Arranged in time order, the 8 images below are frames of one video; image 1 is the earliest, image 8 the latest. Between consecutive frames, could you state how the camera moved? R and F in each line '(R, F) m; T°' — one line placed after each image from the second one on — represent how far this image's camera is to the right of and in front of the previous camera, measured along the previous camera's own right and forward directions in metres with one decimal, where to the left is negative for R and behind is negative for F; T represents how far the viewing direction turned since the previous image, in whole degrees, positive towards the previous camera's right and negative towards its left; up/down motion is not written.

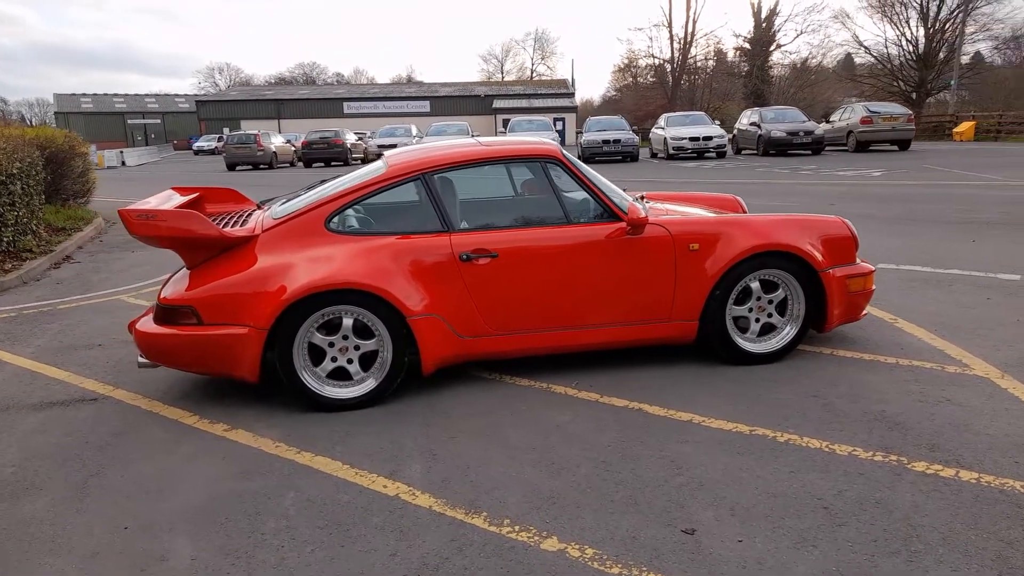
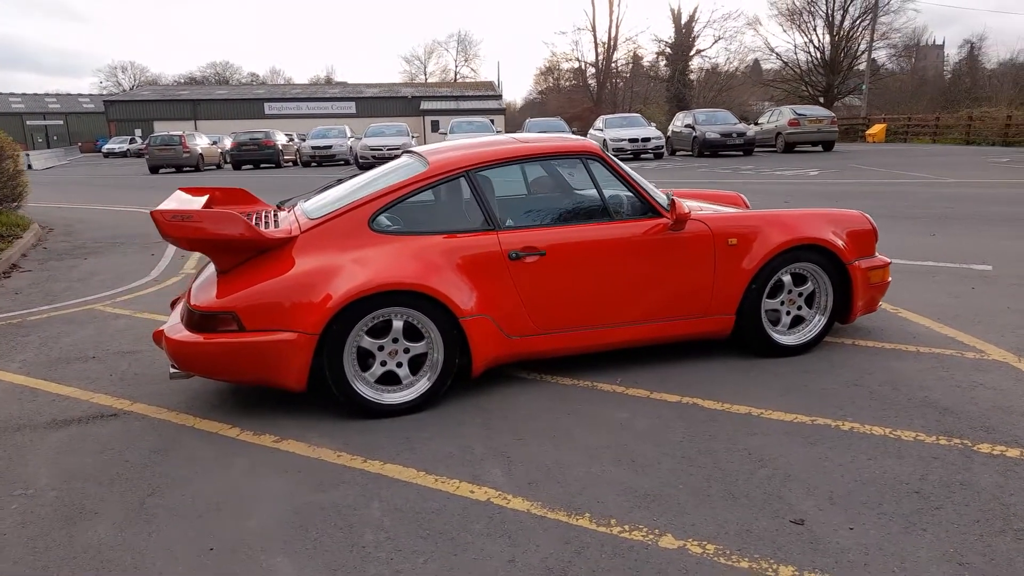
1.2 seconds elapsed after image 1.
(-0.7, +0.1) m; +6°
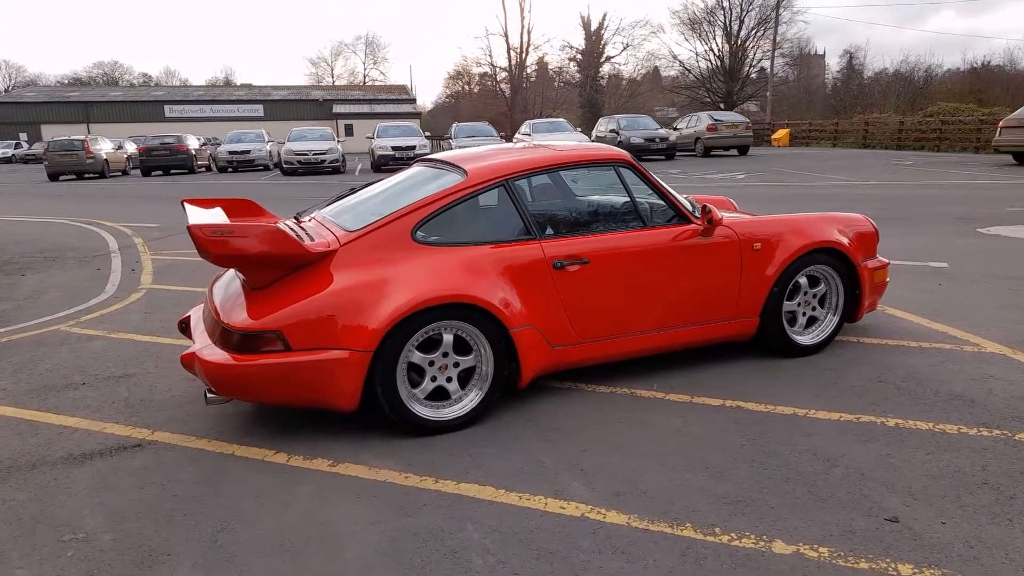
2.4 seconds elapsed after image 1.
(-0.7, +0.1) m; +7°
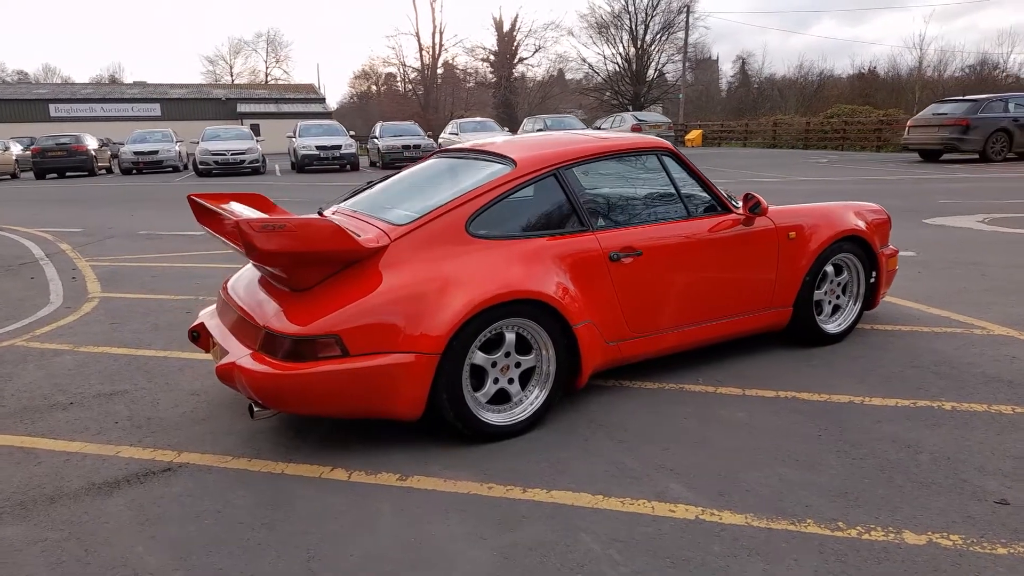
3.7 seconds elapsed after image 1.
(-0.7, +0.3) m; +7°
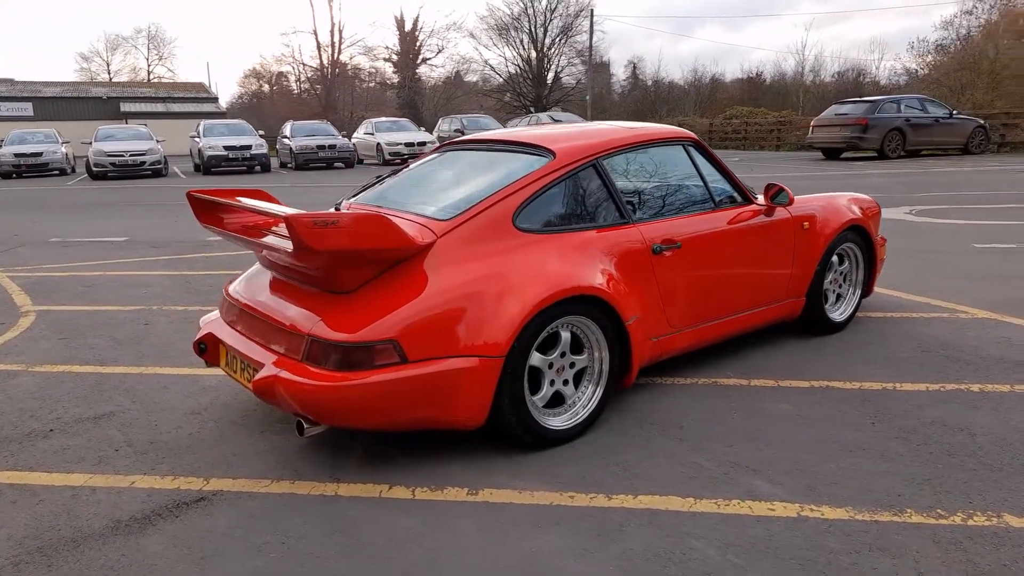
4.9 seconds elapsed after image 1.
(-0.7, +0.2) m; +8°
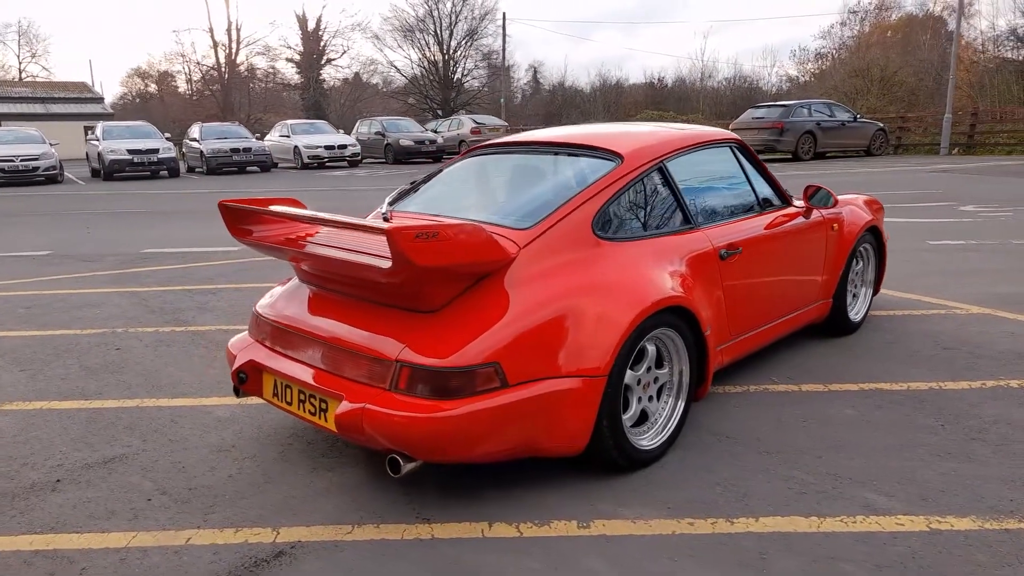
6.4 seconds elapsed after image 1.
(-0.7, +0.3) m; +7°
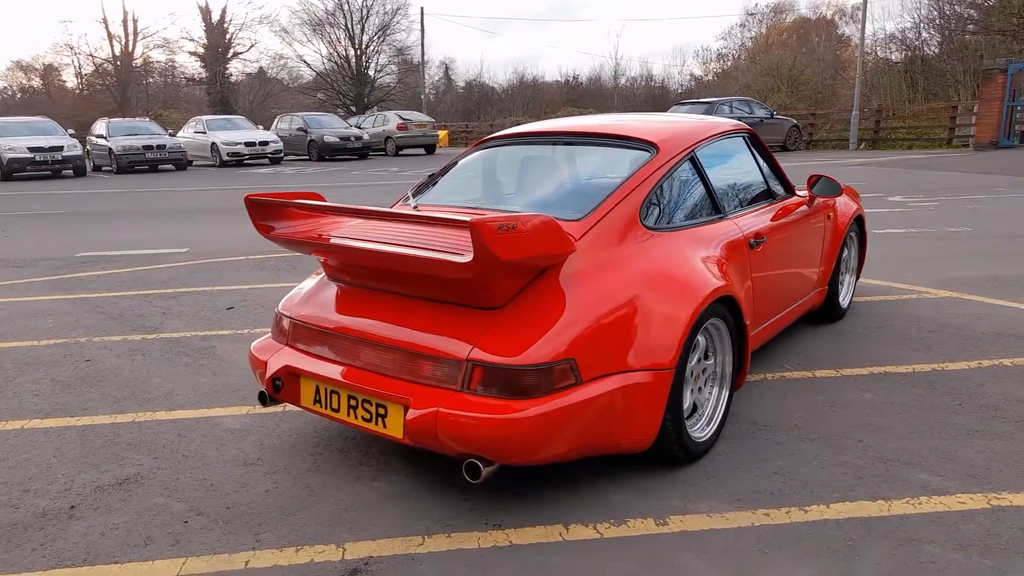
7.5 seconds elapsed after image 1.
(-0.5, +0.1) m; +7°
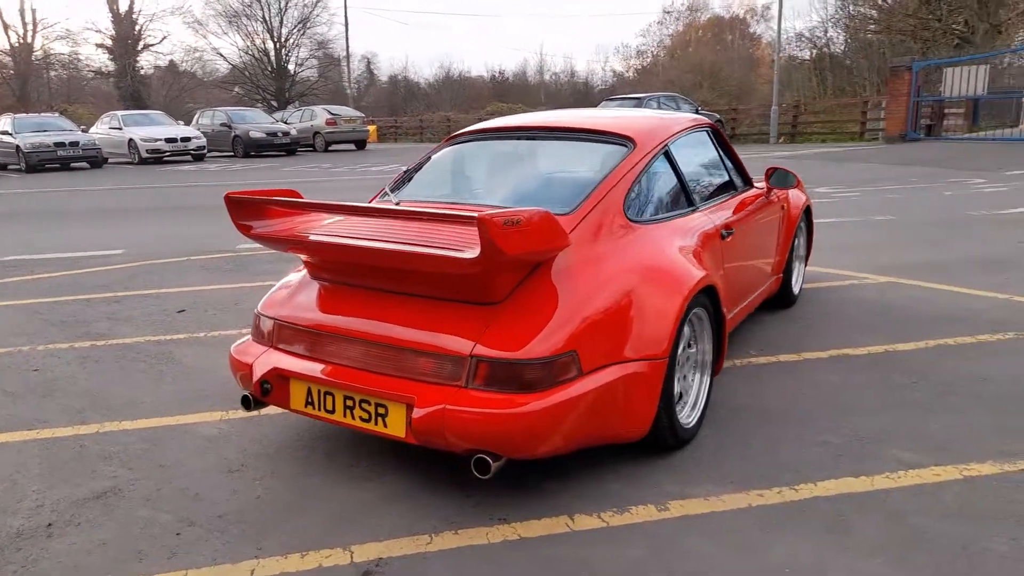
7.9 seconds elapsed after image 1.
(-0.3, 0.0) m; +6°
